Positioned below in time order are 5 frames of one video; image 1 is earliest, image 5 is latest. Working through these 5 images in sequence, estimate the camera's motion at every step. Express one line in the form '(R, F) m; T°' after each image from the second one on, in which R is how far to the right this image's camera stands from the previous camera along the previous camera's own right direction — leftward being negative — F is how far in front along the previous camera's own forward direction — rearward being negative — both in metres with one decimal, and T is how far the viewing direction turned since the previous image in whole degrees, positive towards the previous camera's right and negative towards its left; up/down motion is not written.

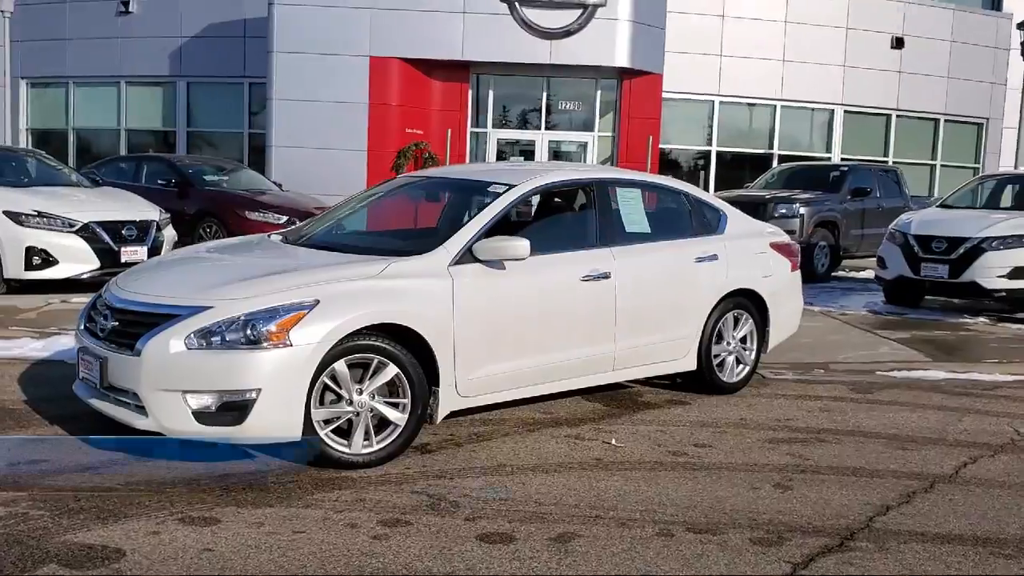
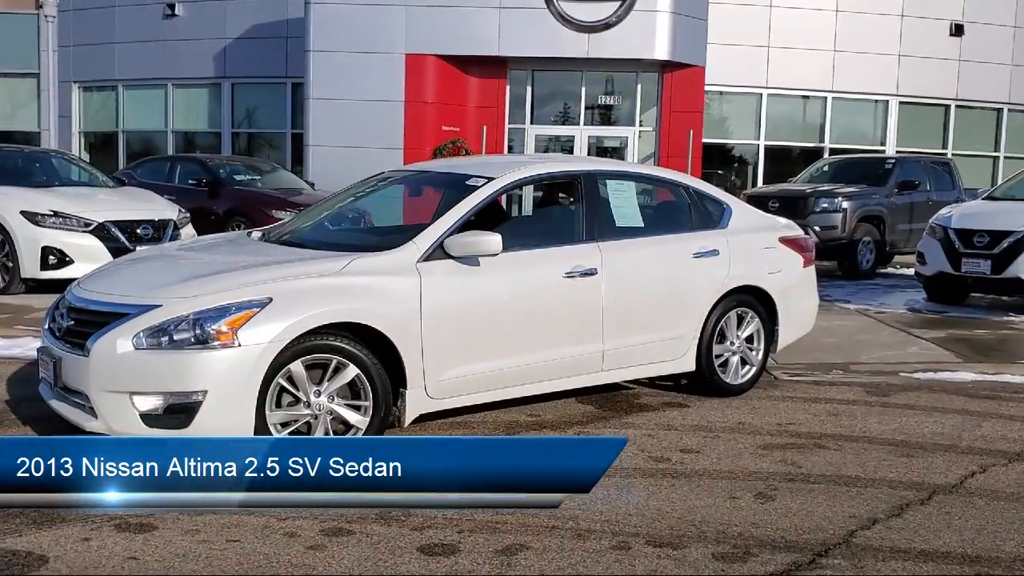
(+0.5, +0.3) m; -4°
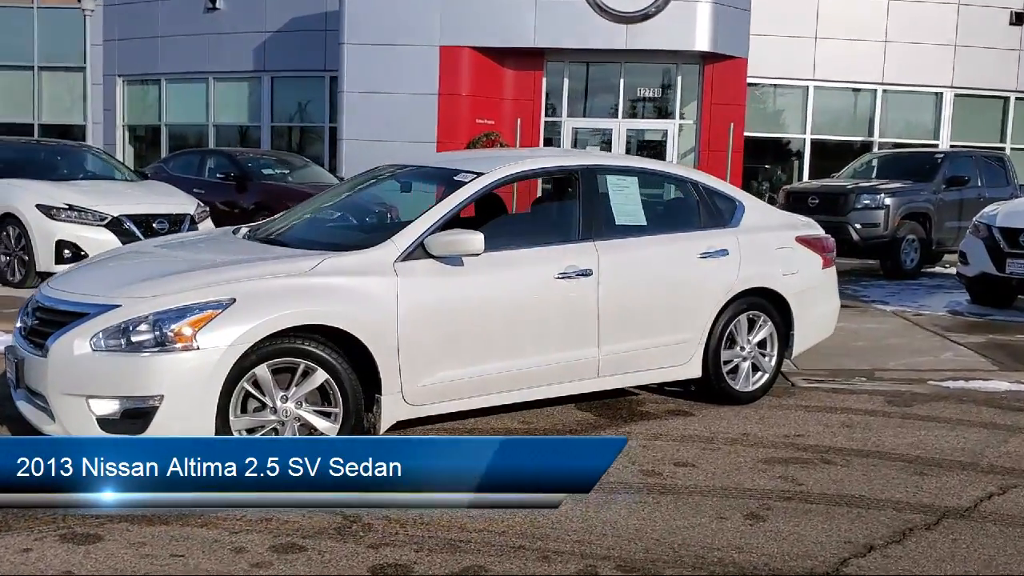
(+0.4, +0.3) m; -3°
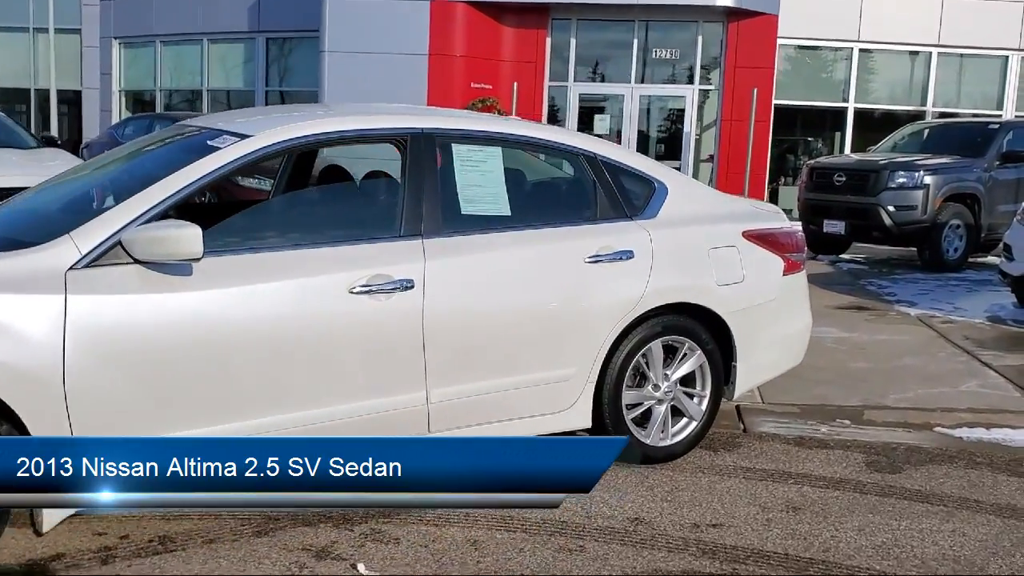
(+1.2, +1.9) m; -4°
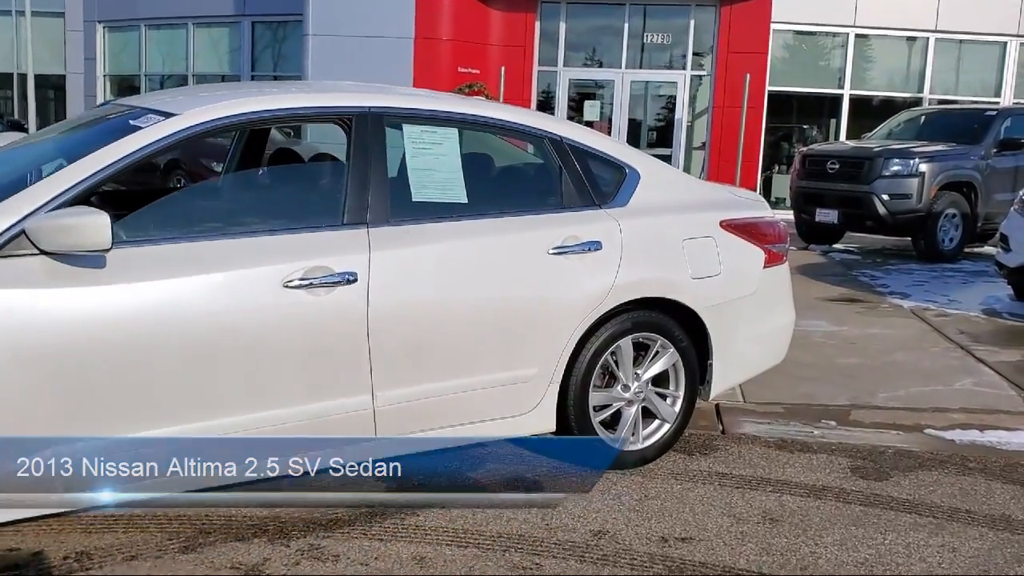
(+0.2, +0.3) m; 0°
